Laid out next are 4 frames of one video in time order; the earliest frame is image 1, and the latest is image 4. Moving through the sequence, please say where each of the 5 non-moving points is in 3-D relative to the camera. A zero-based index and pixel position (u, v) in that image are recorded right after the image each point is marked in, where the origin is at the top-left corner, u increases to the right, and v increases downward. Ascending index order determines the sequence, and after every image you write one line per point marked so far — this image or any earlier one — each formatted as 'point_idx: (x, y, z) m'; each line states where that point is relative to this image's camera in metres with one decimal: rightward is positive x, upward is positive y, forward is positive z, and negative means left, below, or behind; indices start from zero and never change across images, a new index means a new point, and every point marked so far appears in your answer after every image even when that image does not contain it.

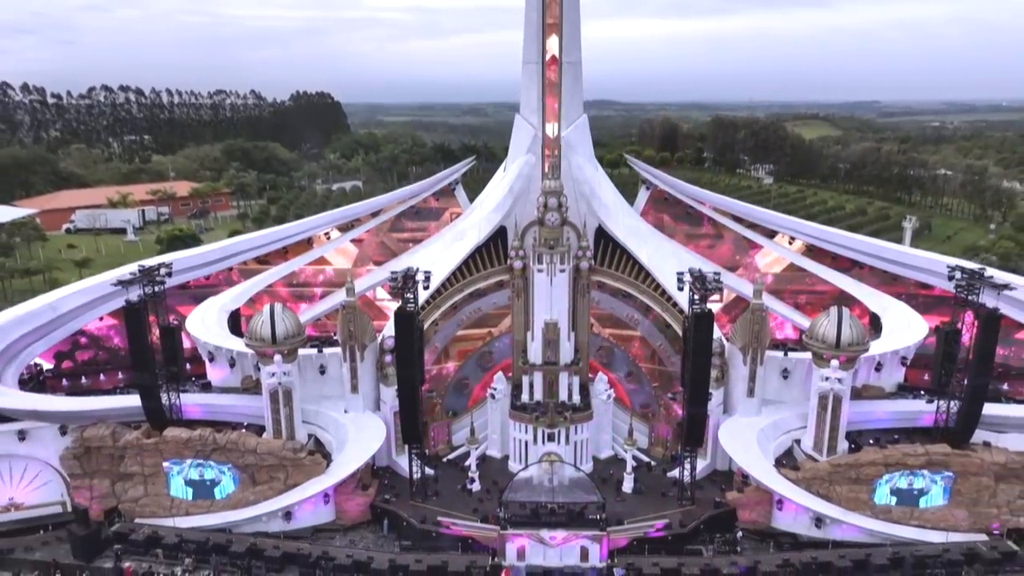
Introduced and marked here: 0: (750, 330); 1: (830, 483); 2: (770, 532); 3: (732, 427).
0: (+6.4, -1.1, +18.8) m
1: (+7.8, -4.7, +16.9) m
2: (+6.3, -6.0, +17.1) m
3: (+5.9, -3.7, +18.6) m
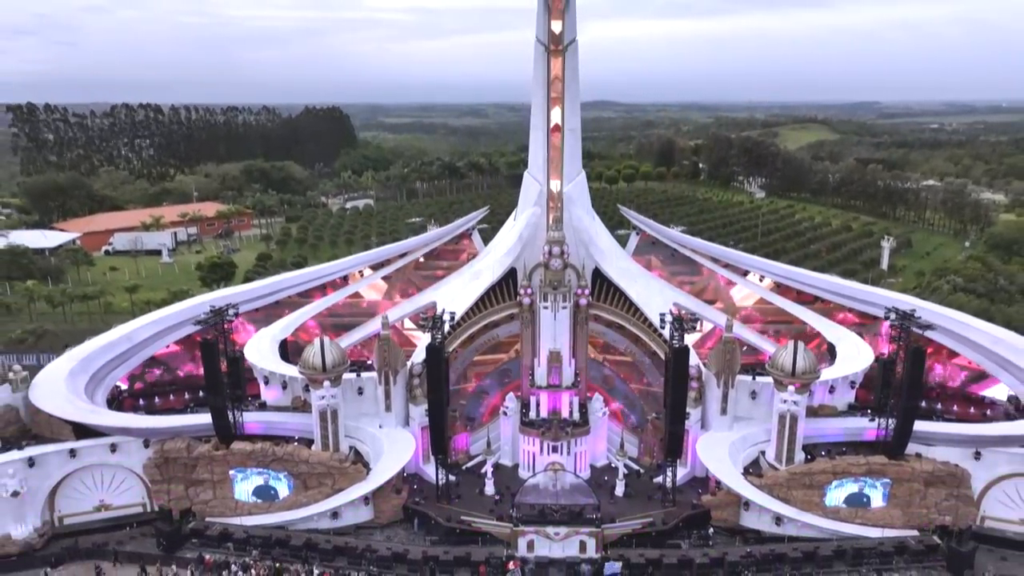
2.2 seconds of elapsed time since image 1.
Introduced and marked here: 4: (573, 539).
0: (+6.7, -2.2, +22.3) m
1: (+8.1, -5.8, +20.4) m
2: (+6.6, -7.1, +20.5) m
3: (+6.2, -4.8, +22.0) m
4: (+1.6, -6.6, +18.5) m
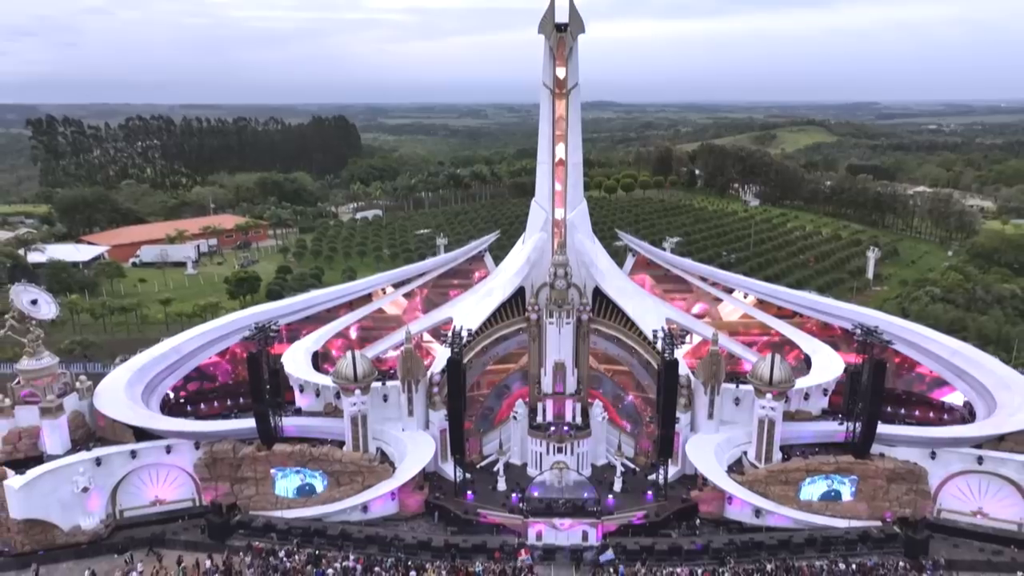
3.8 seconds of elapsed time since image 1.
0: (+7.1, -2.9, +25.0) m
1: (+8.4, -6.5, +23.1) m
2: (+7.0, -7.7, +23.2) m
3: (+6.5, -5.4, +24.7) m
4: (+1.9, -7.3, +21.2) m
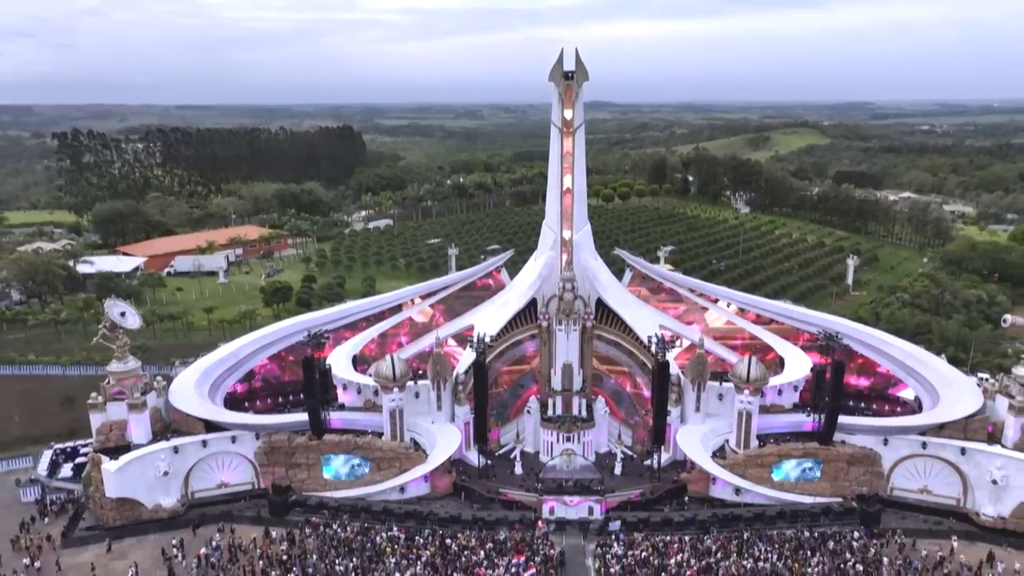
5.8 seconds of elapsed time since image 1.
0: (+7.7, -3.4, +29.1) m
1: (+9.0, -6.9, +27.1) m
2: (+7.6, -8.2, +27.3) m
3: (+7.1, -5.9, +28.8) m
4: (+2.6, -7.8, +25.2) m
